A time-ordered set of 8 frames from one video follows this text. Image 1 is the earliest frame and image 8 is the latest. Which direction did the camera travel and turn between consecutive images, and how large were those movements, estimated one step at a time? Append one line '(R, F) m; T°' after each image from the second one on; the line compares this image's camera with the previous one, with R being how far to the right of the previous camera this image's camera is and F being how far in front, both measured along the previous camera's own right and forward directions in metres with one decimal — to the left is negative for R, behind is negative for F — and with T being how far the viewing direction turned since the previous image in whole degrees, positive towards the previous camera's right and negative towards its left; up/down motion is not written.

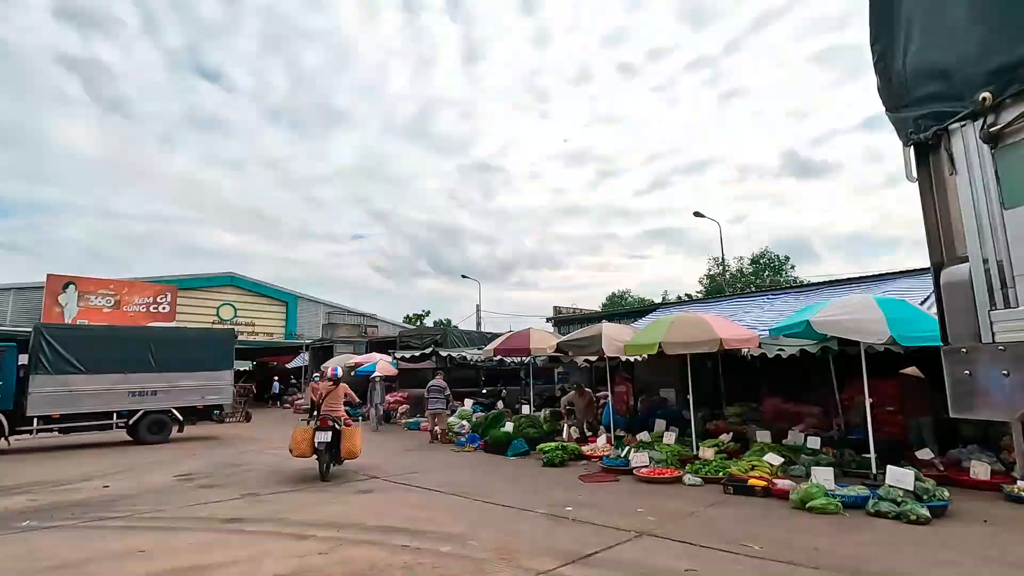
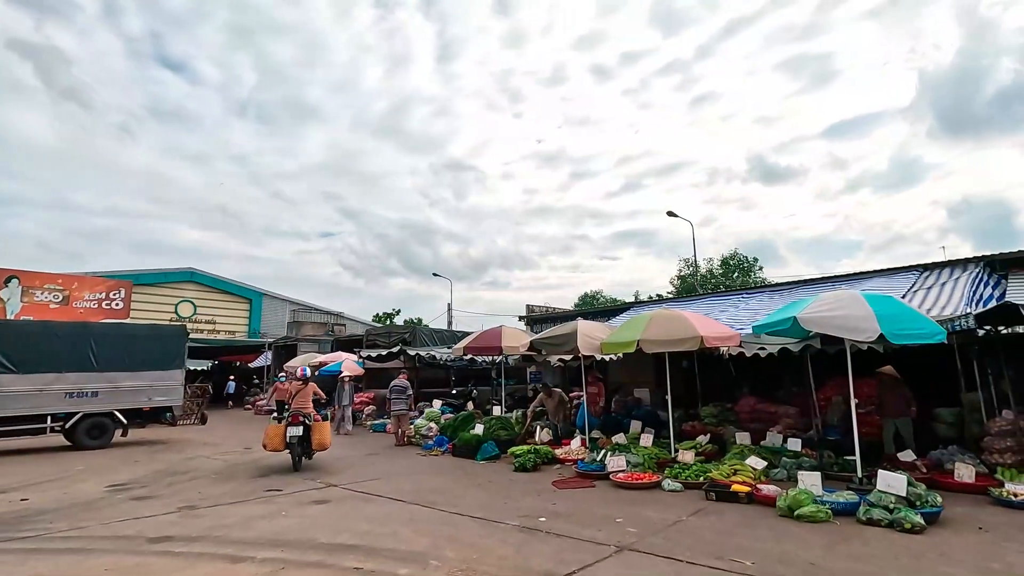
(0.0, +0.6) m; +3°
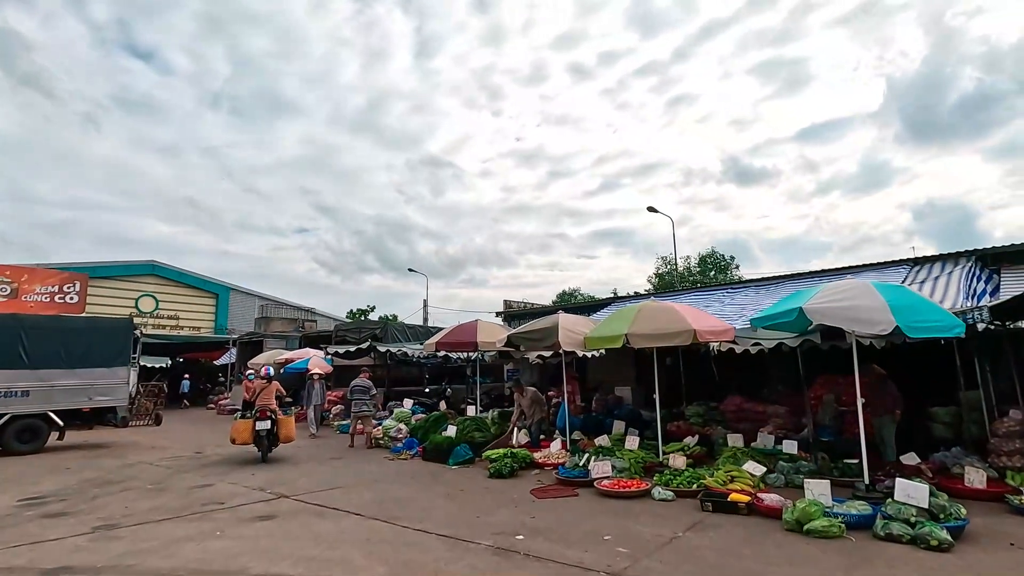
(0.0, +0.8) m; +2°
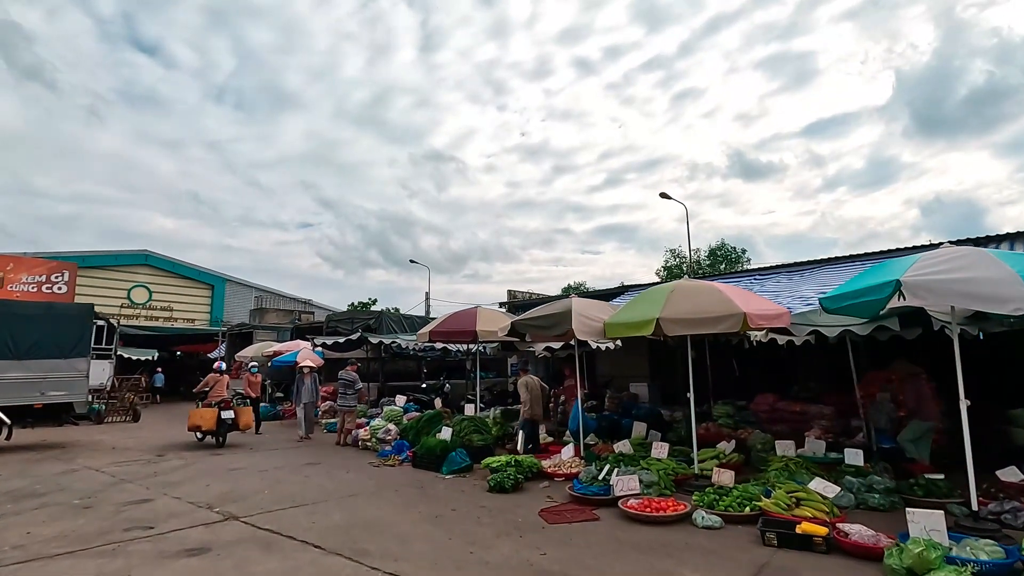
(0.0, +1.5) m; 0°
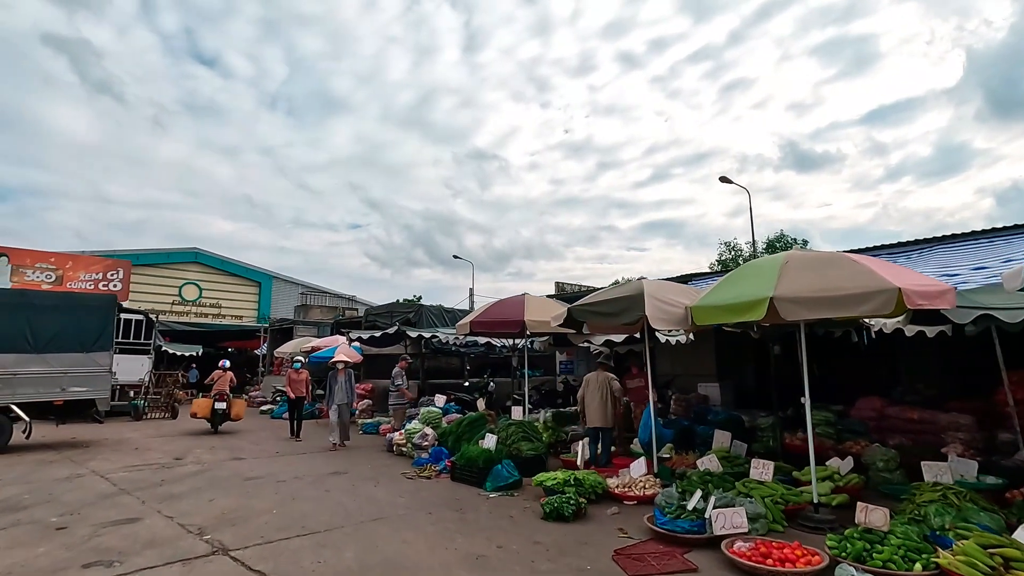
(-0.2, +1.5) m; -5°
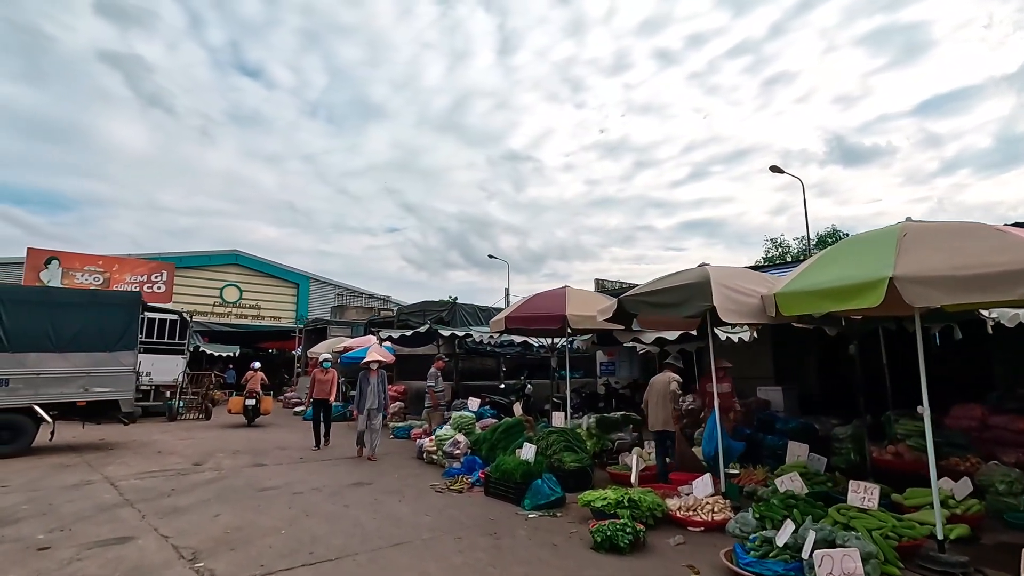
(-0.1, +0.9) m; -4°
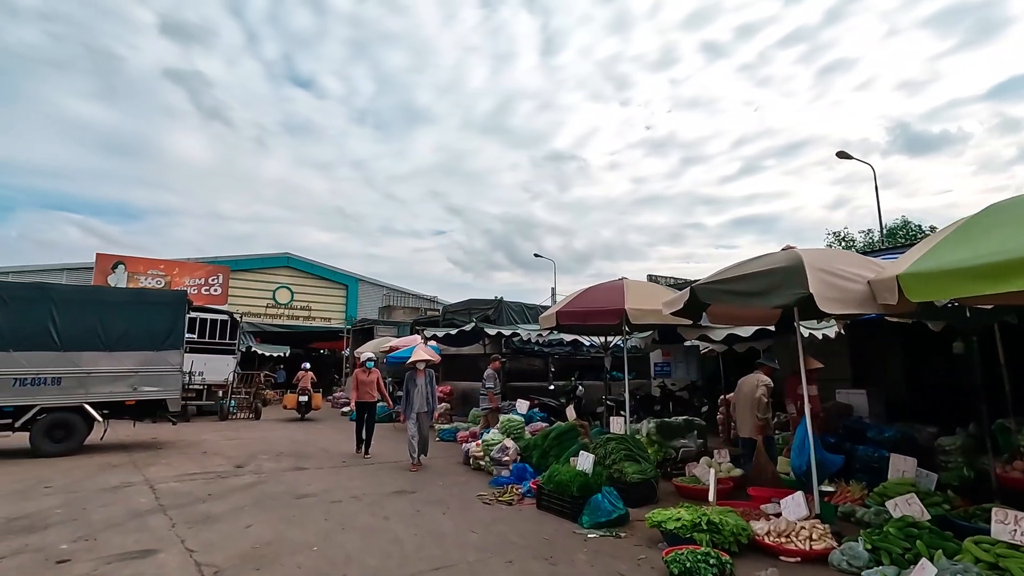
(-0.1, +0.7) m; -5°
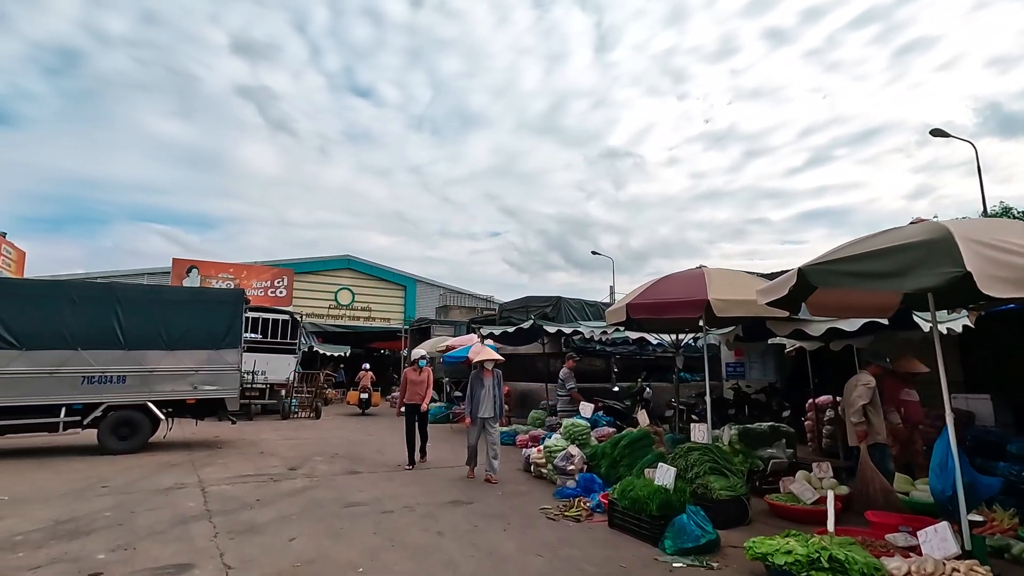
(-0.1, +0.7) m; -6°
